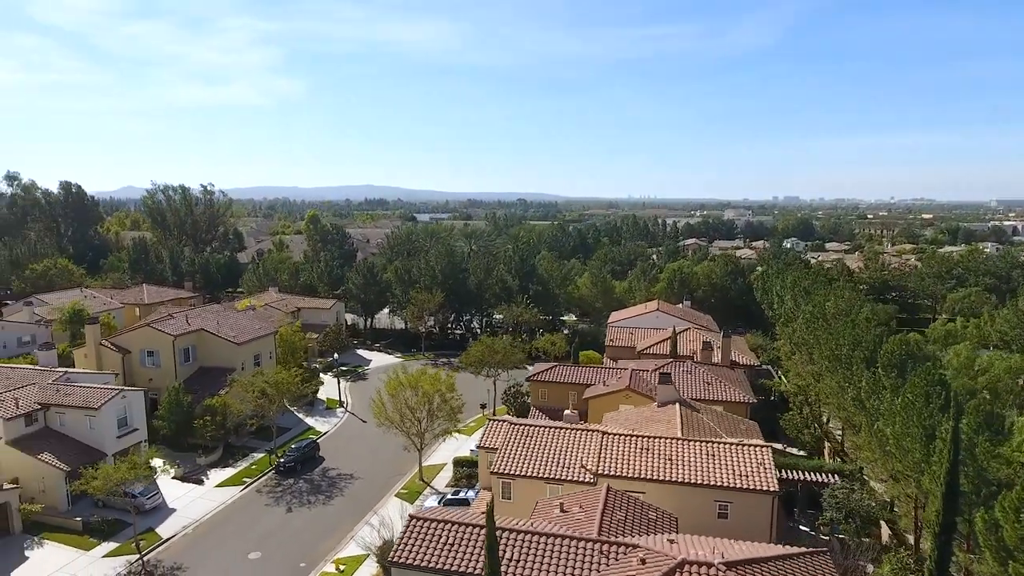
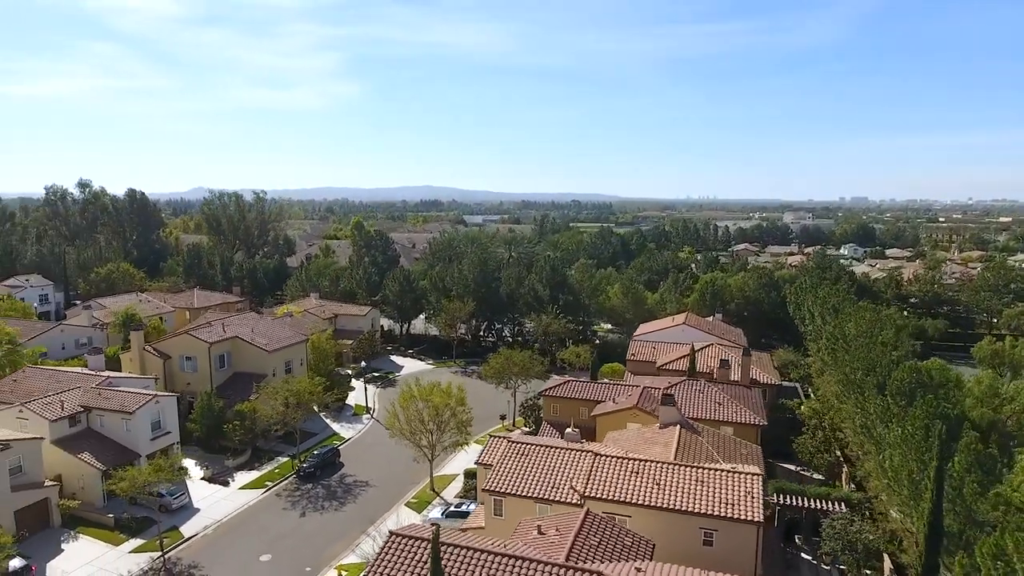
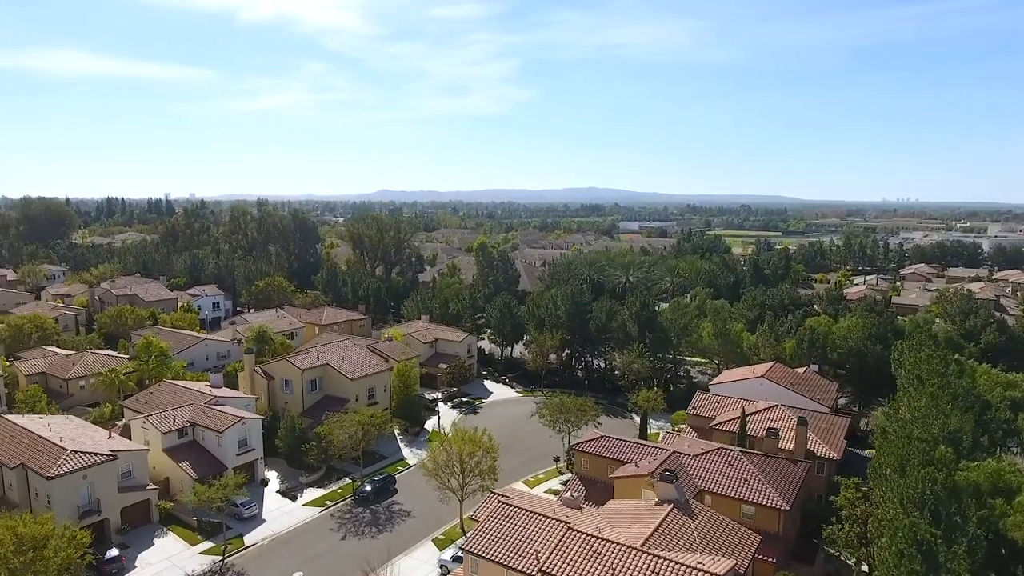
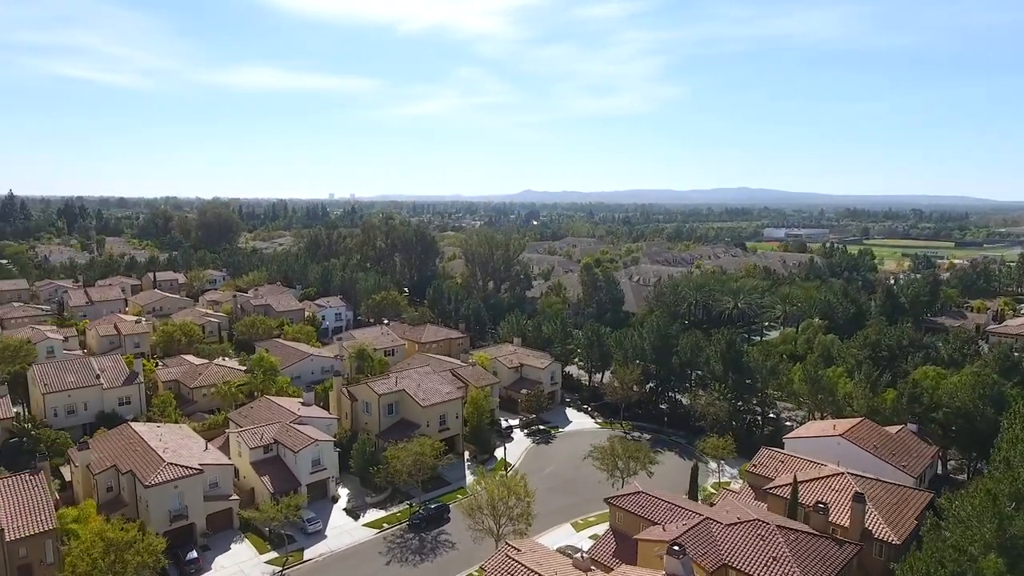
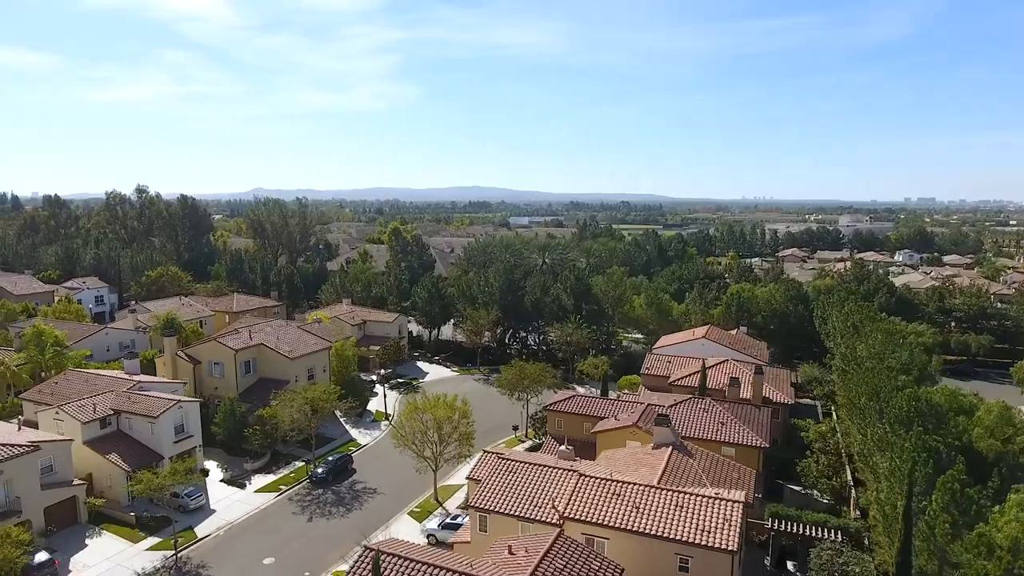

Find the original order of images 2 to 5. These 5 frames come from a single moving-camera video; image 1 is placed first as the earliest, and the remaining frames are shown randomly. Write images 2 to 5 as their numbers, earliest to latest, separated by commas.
2, 5, 3, 4
